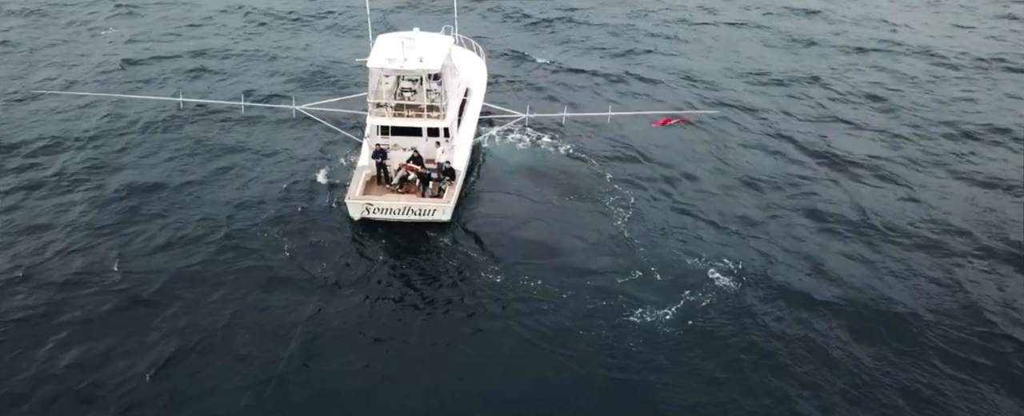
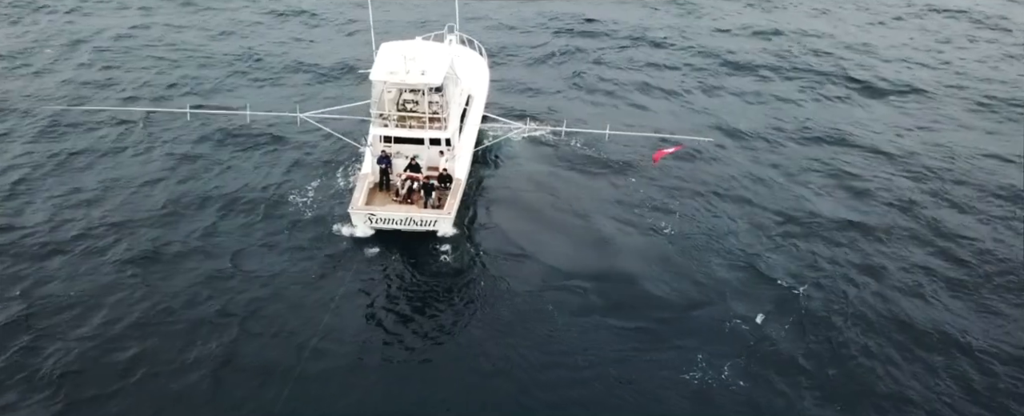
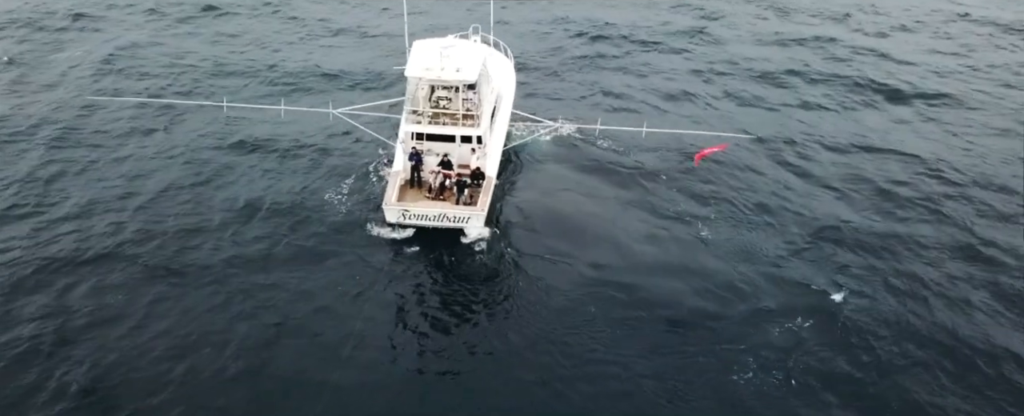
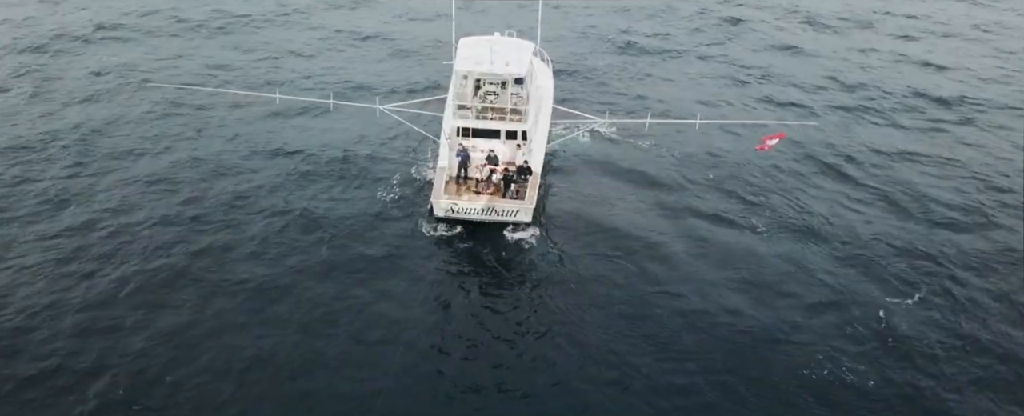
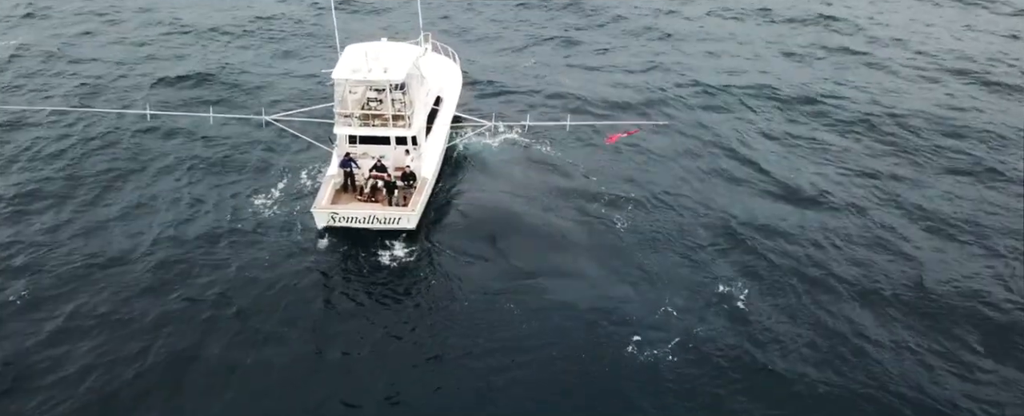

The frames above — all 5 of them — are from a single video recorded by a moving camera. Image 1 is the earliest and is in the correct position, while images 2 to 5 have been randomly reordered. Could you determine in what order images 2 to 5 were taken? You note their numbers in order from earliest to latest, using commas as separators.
5, 2, 3, 4
